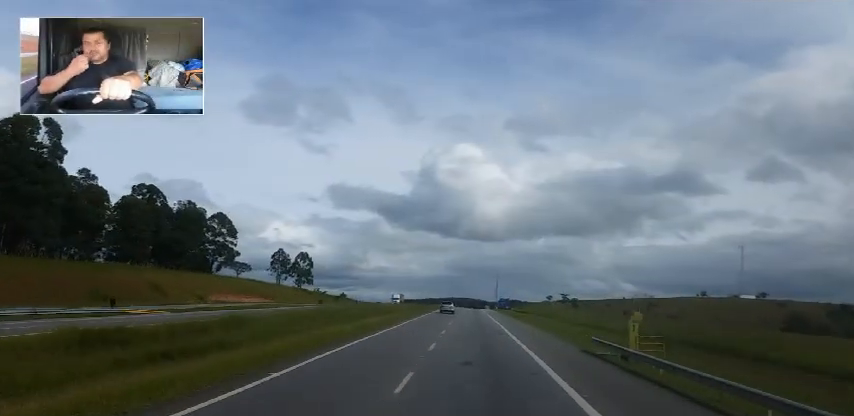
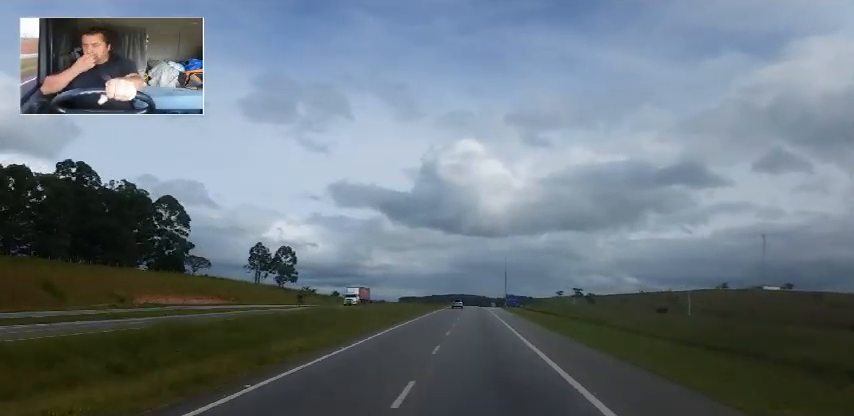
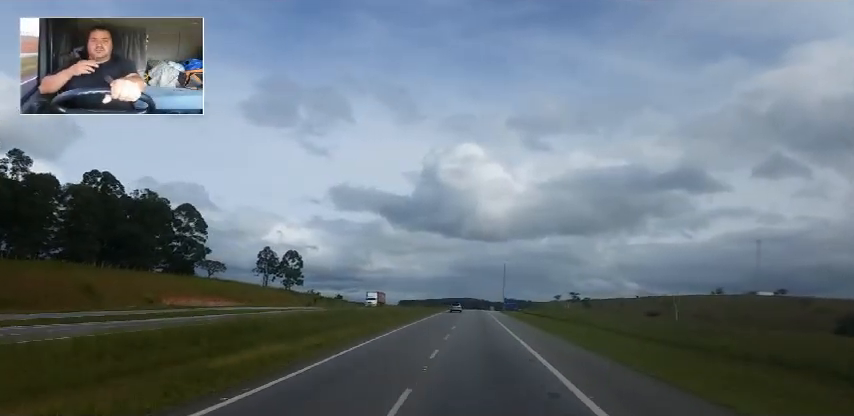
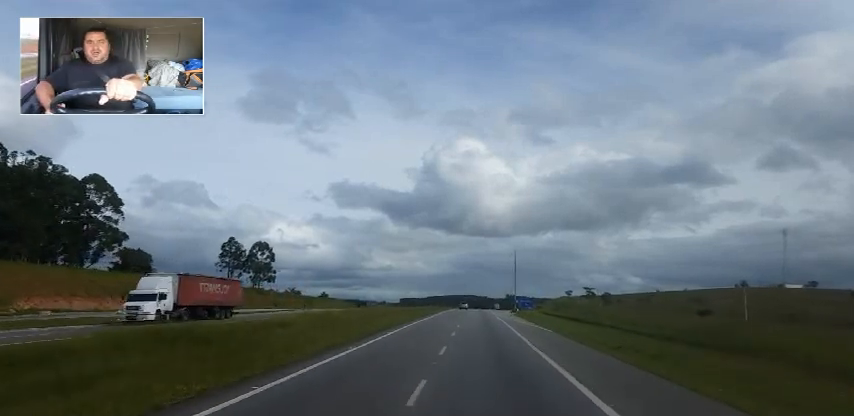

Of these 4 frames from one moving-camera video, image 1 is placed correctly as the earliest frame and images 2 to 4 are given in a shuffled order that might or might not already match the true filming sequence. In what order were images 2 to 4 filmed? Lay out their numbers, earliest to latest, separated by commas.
3, 2, 4
